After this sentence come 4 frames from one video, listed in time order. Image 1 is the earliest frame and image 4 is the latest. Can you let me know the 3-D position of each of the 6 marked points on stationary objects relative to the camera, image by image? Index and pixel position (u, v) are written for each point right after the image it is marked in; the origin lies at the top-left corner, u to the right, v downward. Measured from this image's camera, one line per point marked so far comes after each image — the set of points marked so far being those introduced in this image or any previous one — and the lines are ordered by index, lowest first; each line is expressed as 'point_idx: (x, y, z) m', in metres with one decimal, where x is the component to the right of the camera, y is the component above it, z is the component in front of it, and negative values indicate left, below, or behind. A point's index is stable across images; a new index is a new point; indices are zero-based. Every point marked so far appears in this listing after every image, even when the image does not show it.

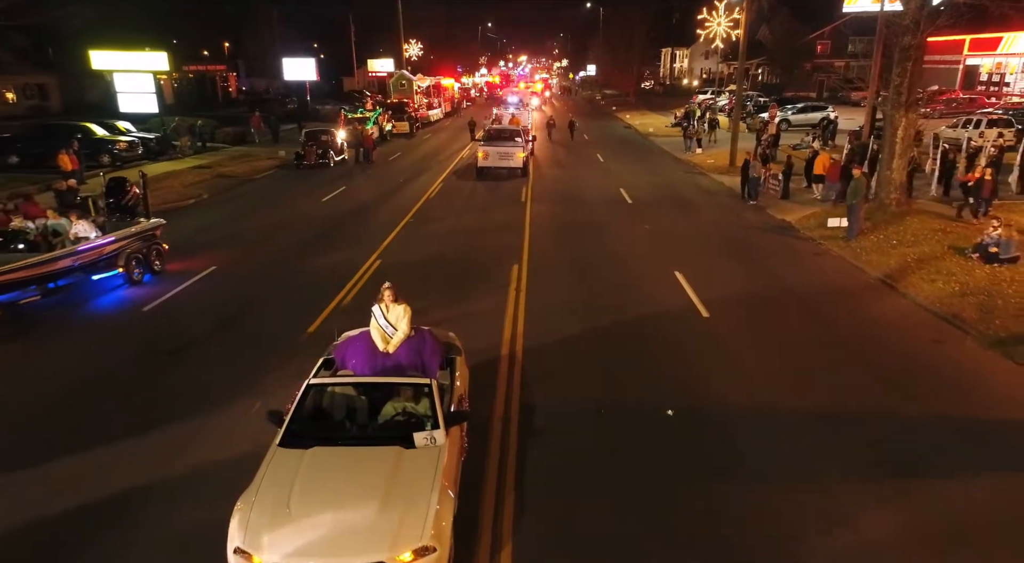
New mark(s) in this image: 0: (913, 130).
0: (+10.1, +3.9, +15.6) m
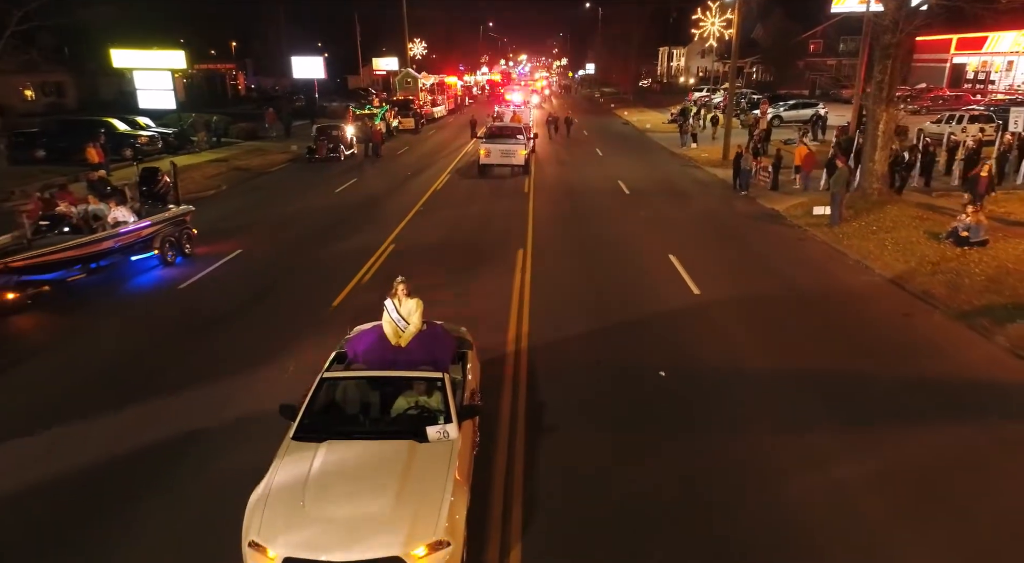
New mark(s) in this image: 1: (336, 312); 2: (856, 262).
0: (+10.2, +4.2, +16.5) m
1: (-3.2, -0.7, +11.3) m
2: (+7.6, +0.4, +13.6) m
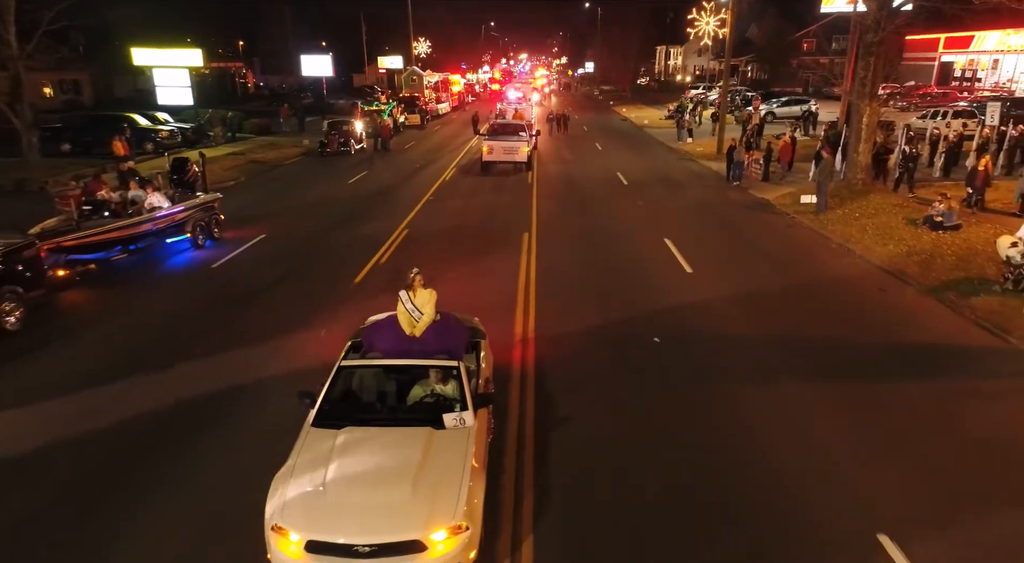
0: (+10.3, +4.6, +17.5) m
1: (-3.1, -0.3, +12.2) m
2: (+7.7, +0.8, +14.5) m
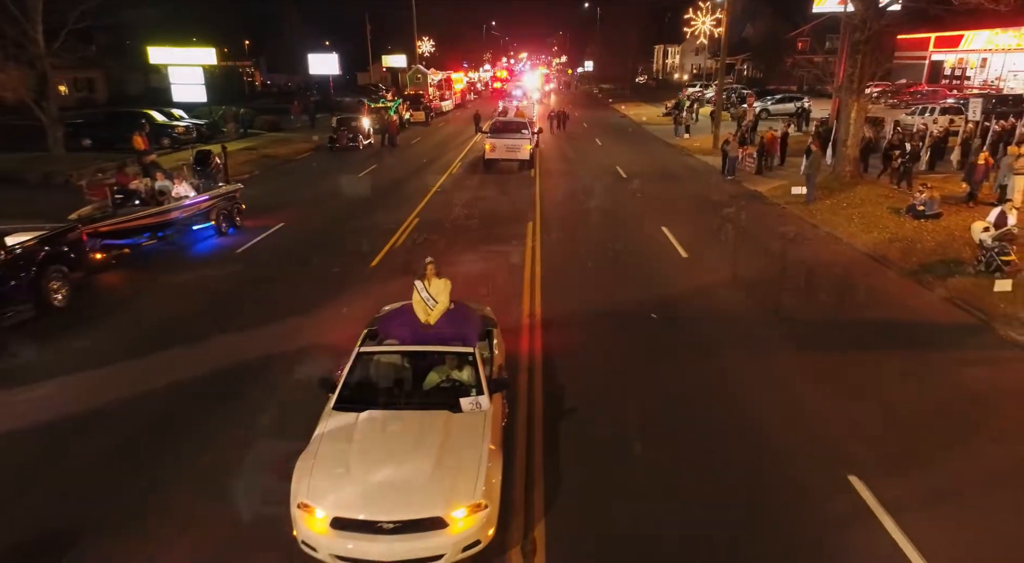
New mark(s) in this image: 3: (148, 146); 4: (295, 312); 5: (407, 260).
0: (+10.4, +5.0, +18.3) m
1: (-3.0, 0.0, +13.0) m
2: (+7.8, +1.2, +15.3) m
3: (-11.2, +4.1, +18.9) m
4: (-4.2, -0.4, +11.9) m
5: (-2.5, +0.7, +14.7) m
